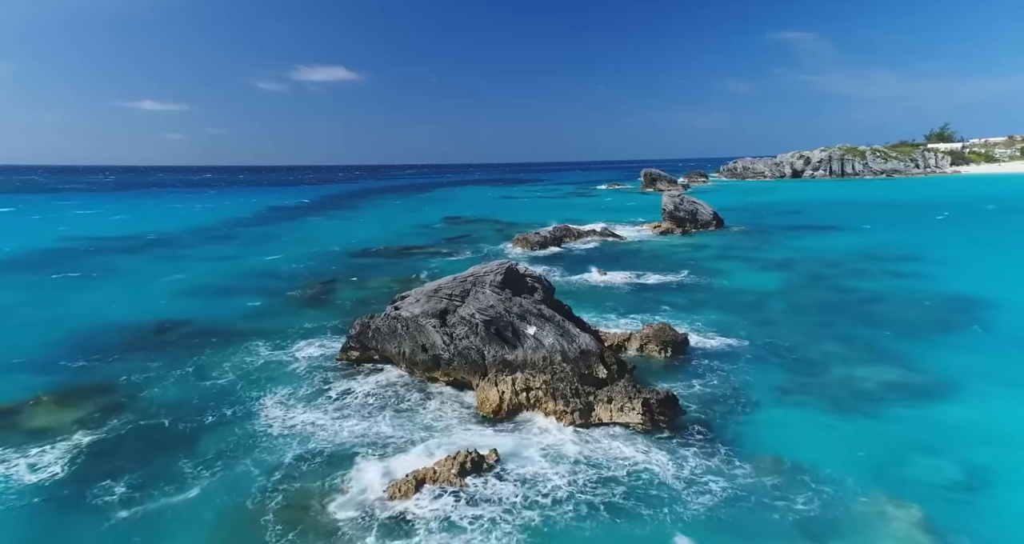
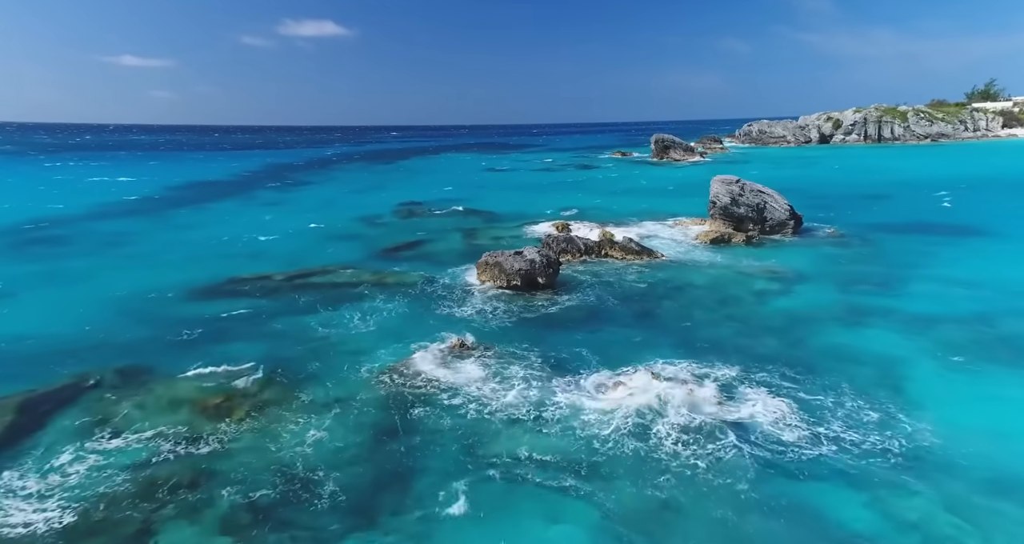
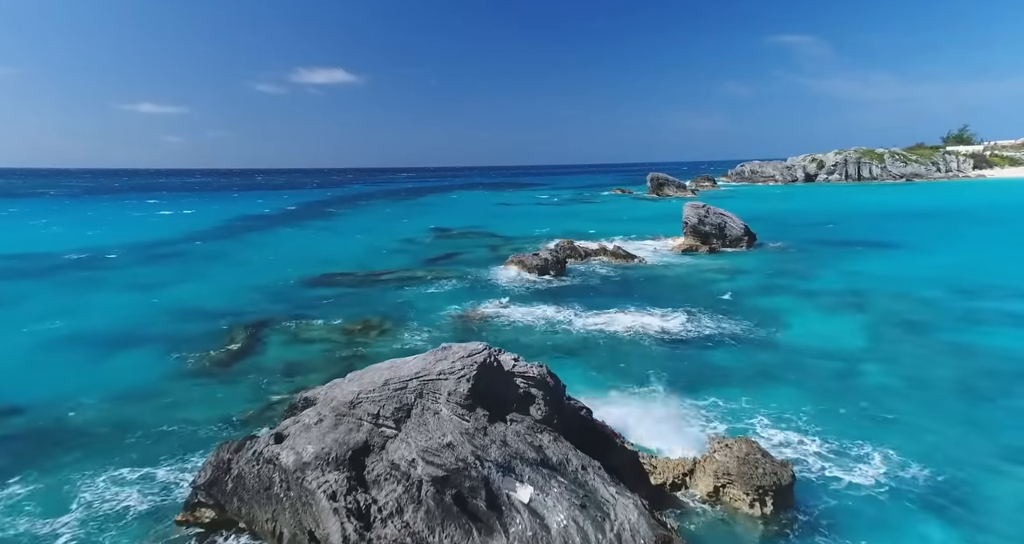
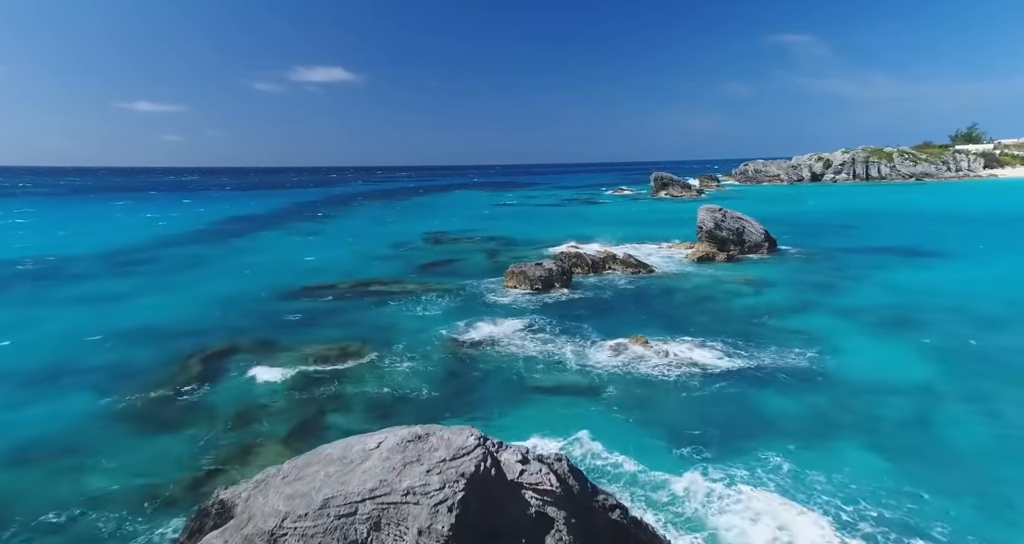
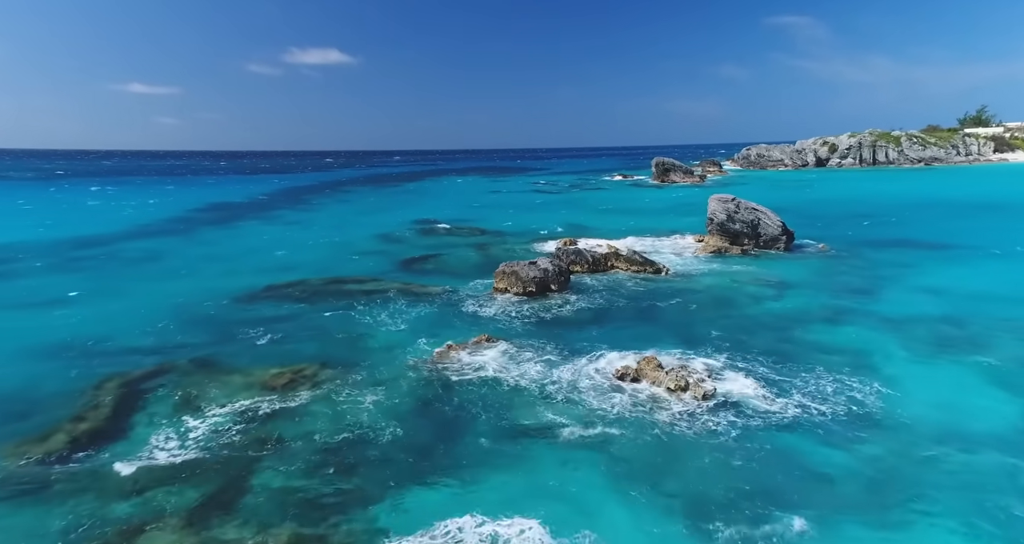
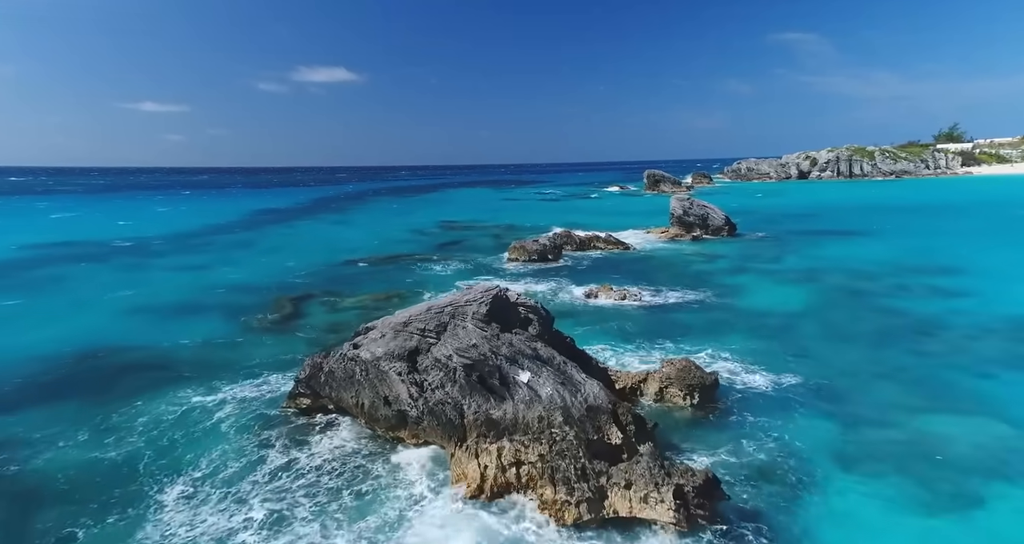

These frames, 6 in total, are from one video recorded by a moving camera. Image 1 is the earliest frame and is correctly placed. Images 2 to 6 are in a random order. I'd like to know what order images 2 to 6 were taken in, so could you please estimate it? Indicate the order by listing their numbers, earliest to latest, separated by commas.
6, 3, 4, 5, 2
